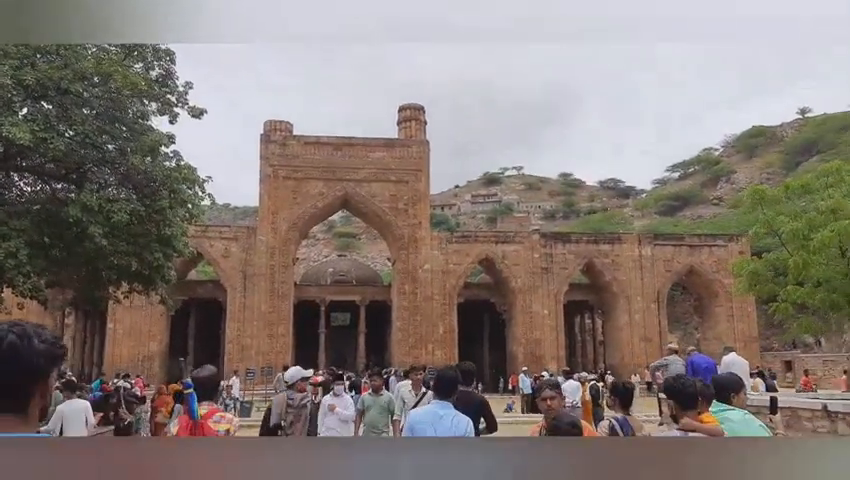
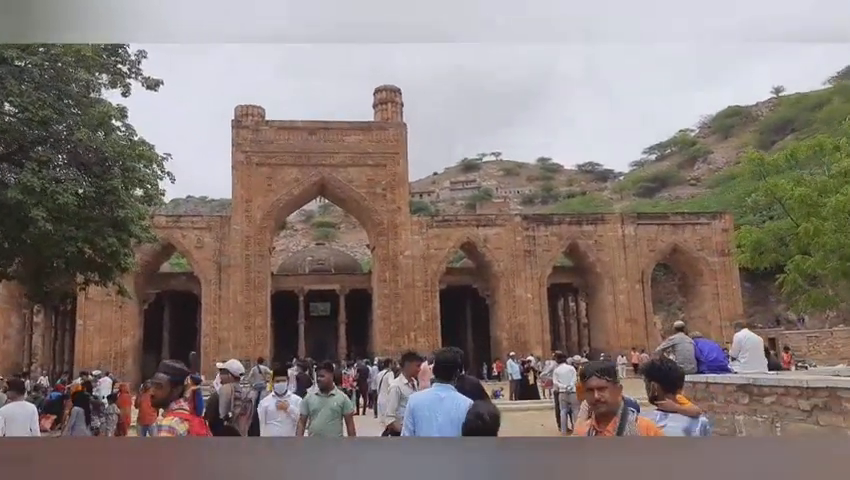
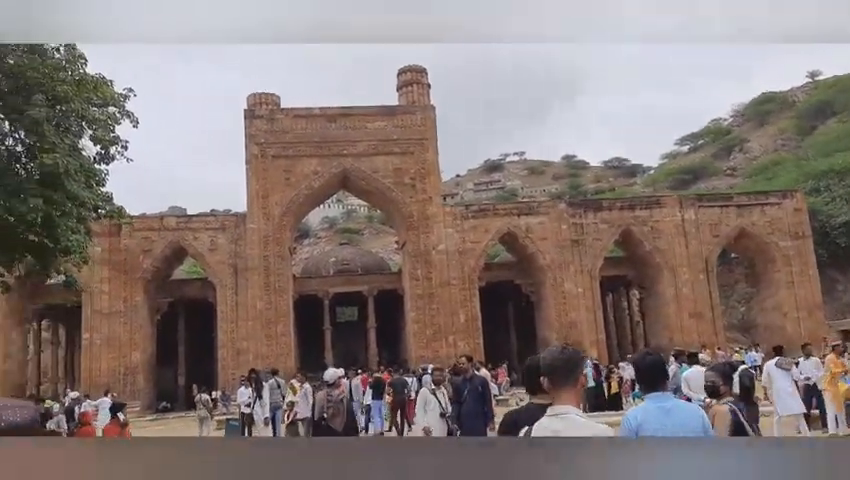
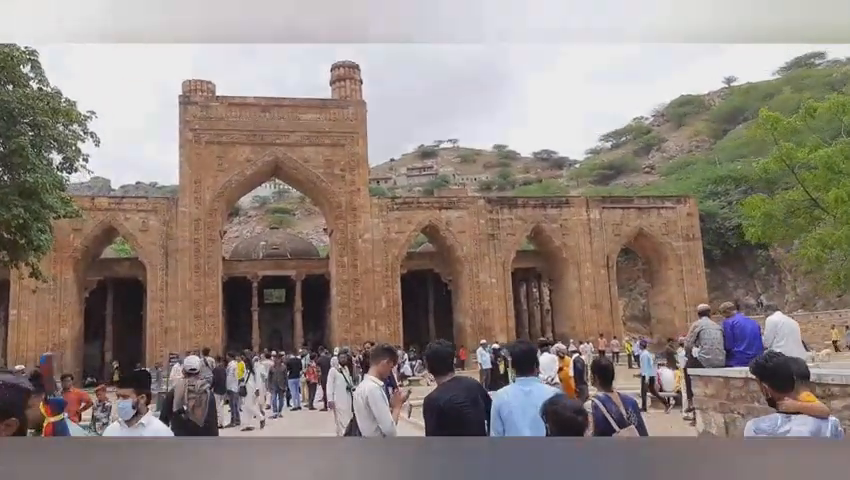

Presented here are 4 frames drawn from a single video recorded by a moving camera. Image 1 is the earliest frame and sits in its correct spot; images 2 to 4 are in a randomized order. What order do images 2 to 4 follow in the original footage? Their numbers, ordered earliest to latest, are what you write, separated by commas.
2, 4, 3
